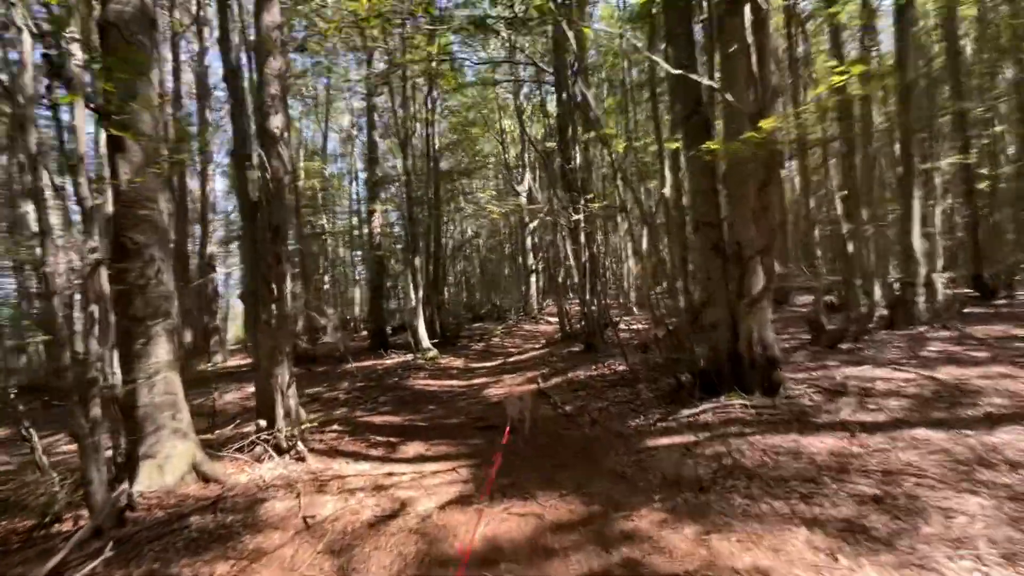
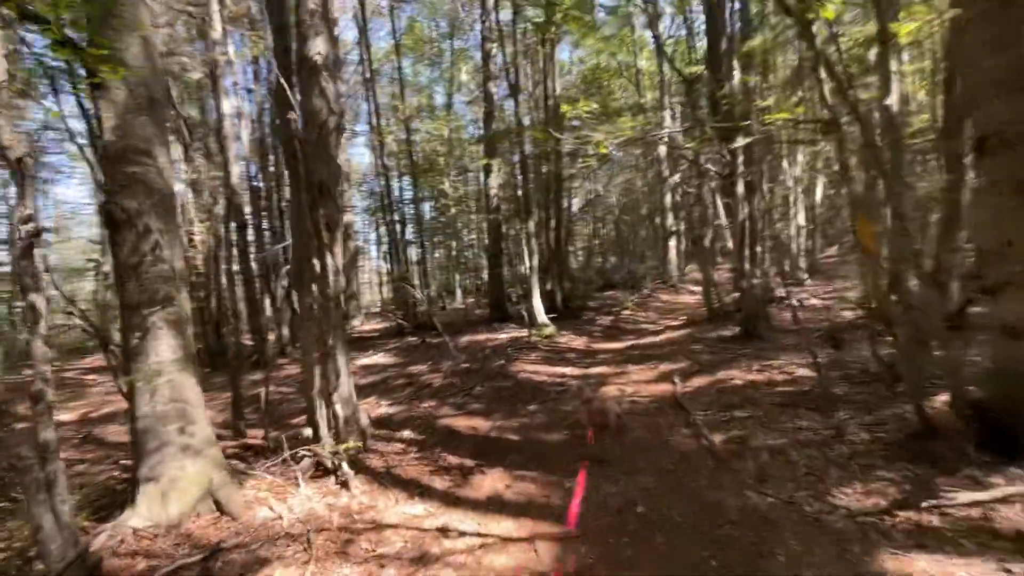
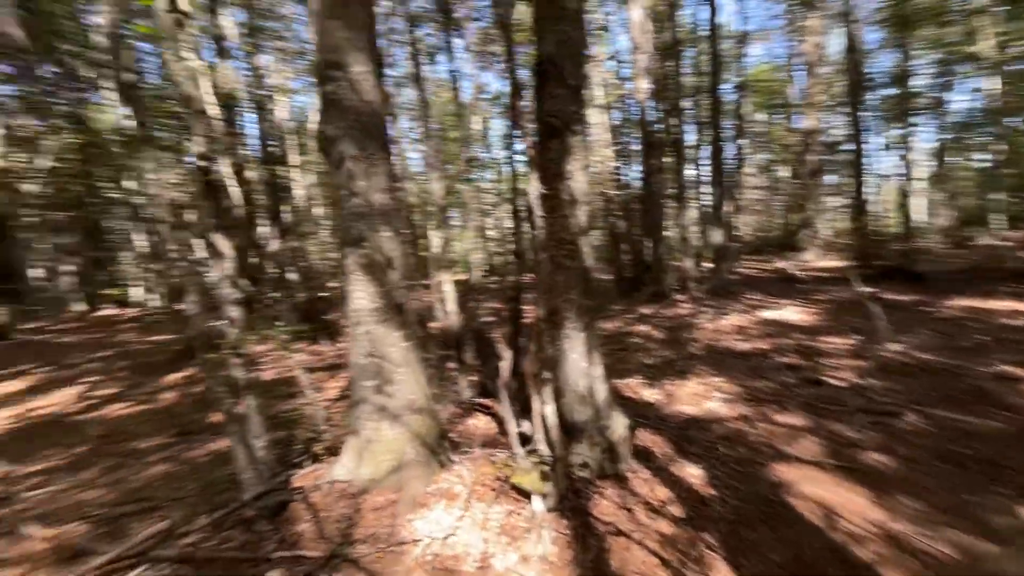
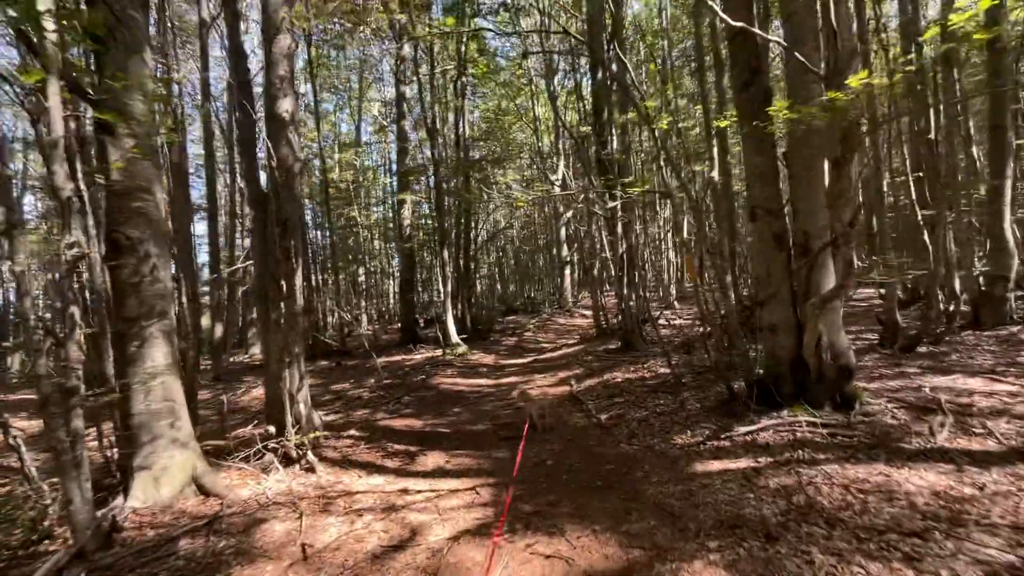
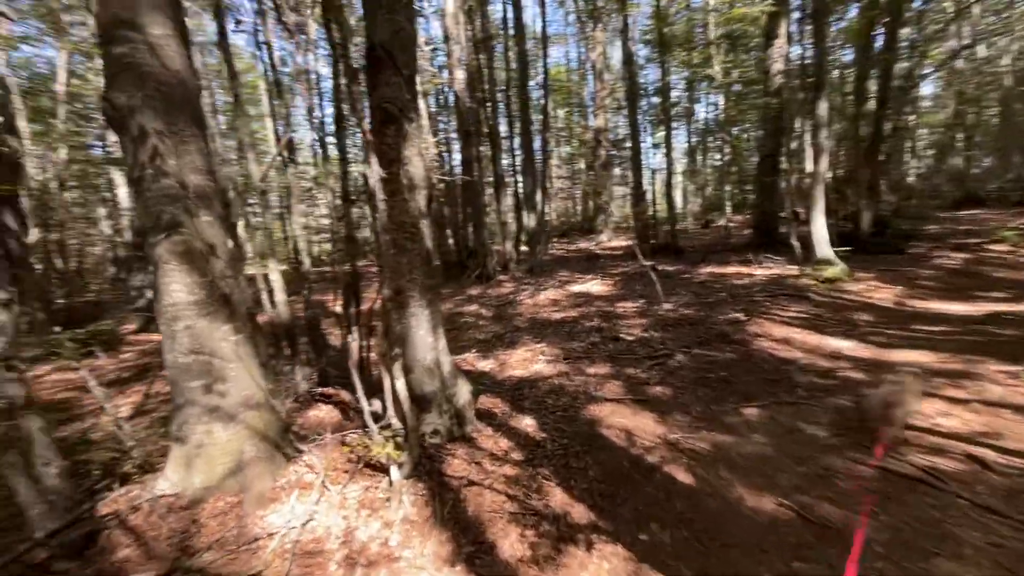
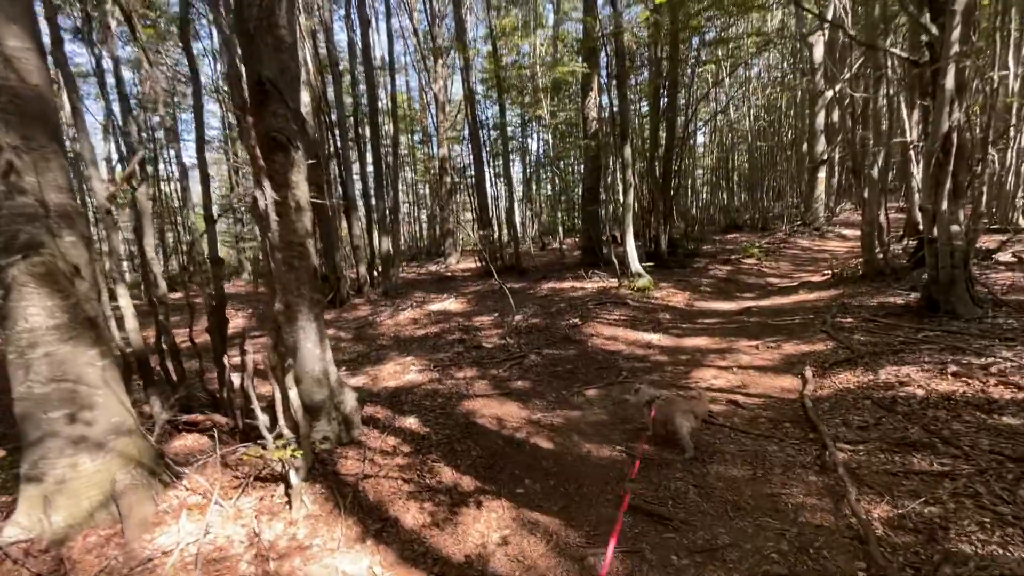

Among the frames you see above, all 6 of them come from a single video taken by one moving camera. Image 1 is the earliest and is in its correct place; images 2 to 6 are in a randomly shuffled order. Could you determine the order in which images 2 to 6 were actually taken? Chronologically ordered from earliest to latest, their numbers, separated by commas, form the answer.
4, 2, 6, 5, 3
